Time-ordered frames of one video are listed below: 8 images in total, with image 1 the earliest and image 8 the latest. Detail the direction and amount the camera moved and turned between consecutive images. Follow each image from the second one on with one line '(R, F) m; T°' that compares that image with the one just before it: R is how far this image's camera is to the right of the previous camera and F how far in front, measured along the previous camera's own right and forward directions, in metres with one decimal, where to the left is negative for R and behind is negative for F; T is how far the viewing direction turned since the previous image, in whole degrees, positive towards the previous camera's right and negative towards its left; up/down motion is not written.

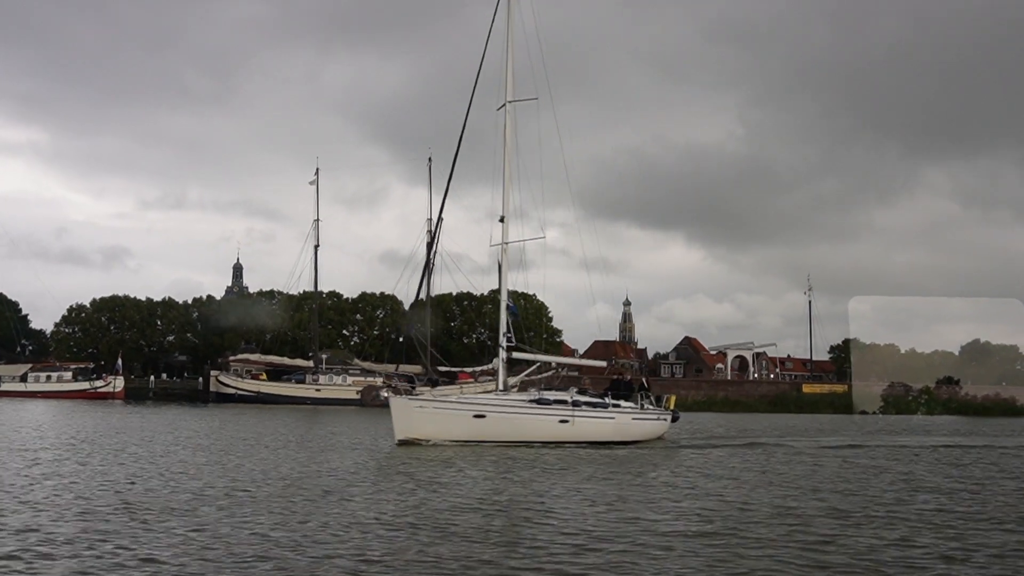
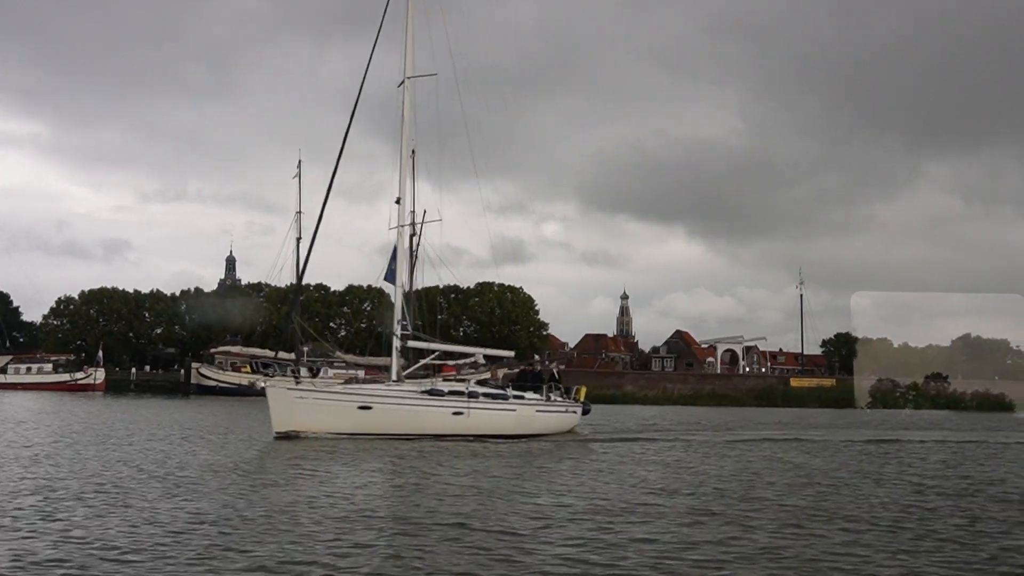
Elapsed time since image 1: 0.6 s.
(+1.4, +0.3) m; 0°
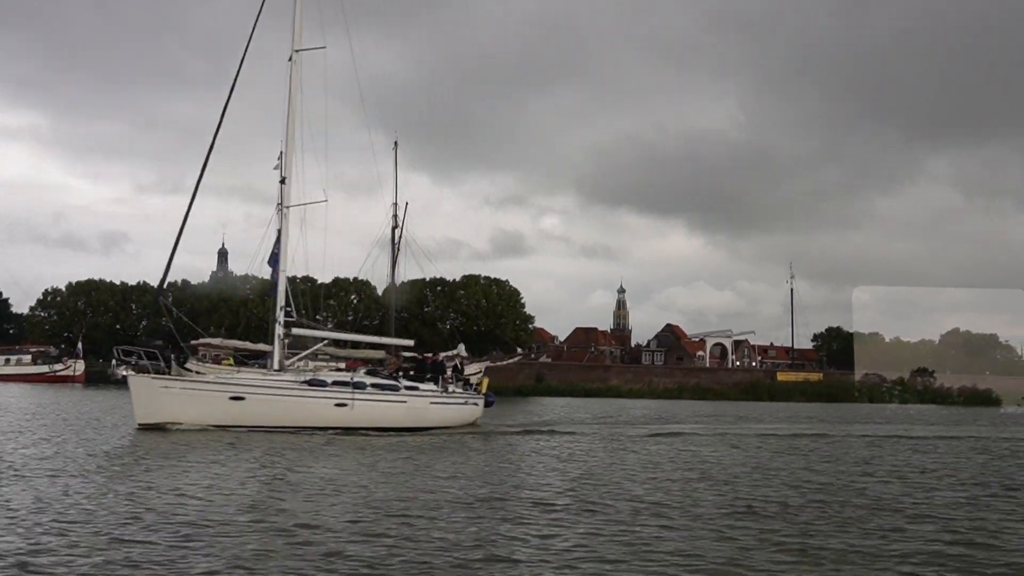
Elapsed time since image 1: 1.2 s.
(+1.5, +0.3) m; 0°
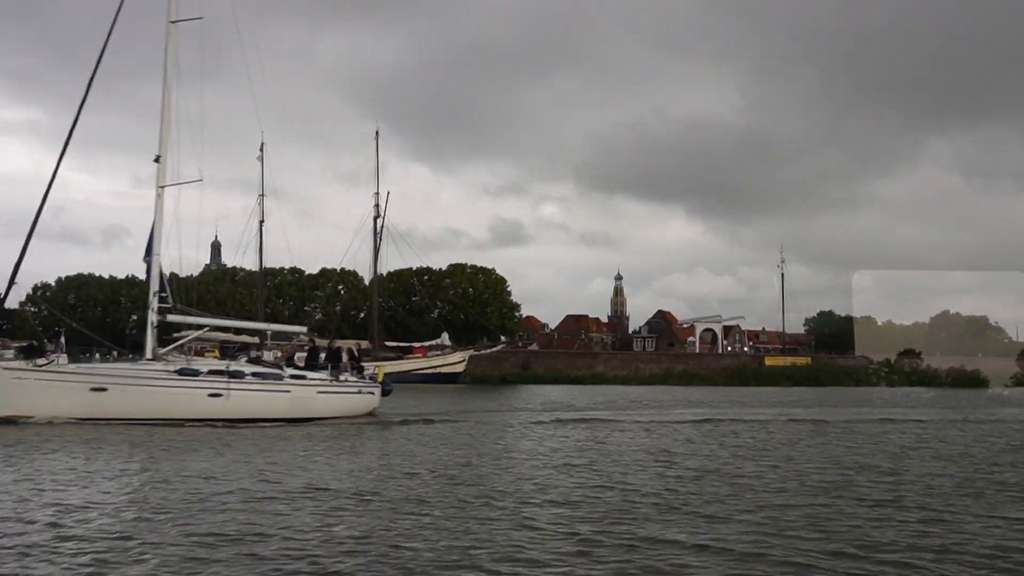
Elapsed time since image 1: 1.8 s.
(+1.5, +0.3) m; 0°
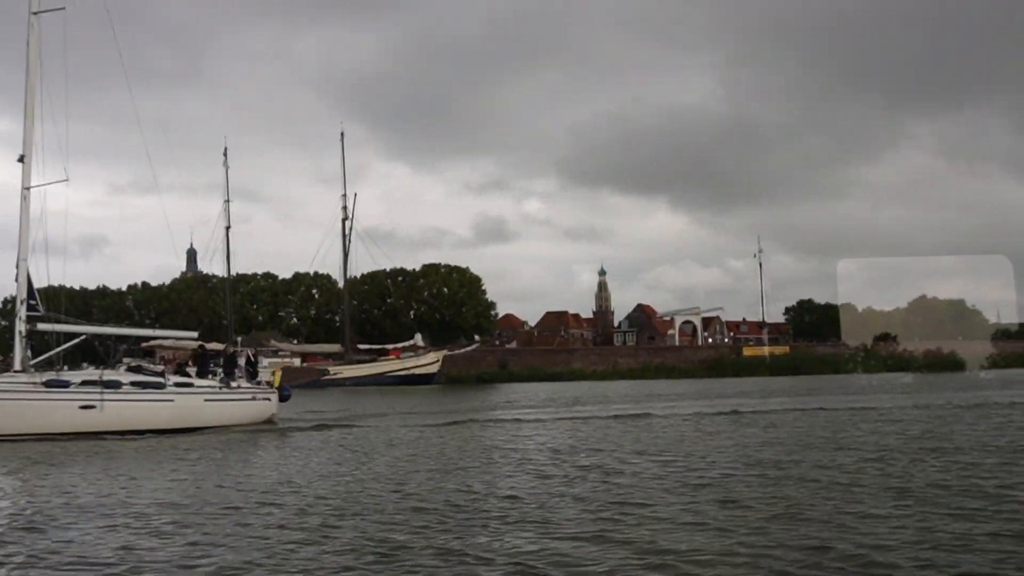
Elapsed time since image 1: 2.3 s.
(+1.2, +0.4) m; +1°
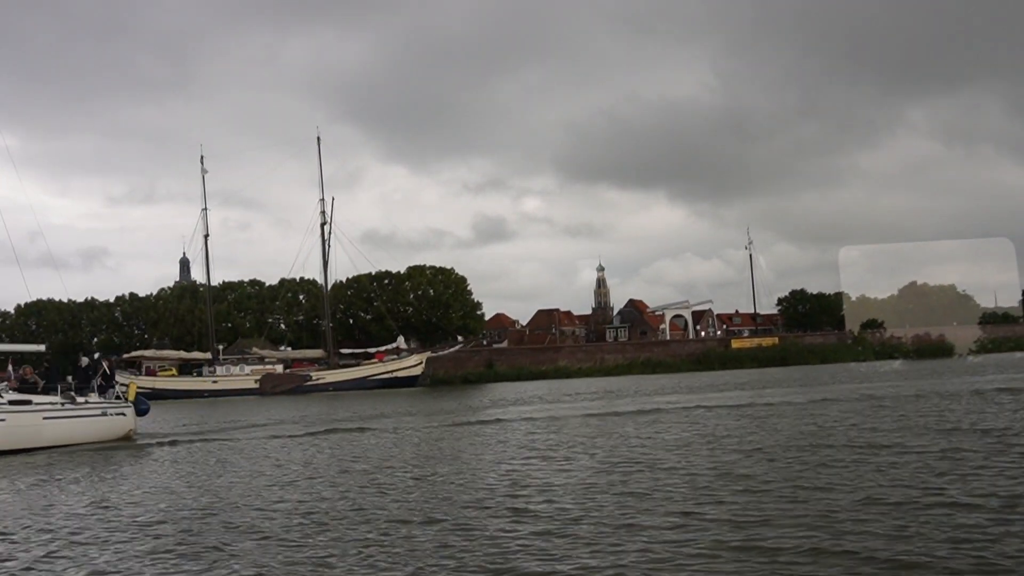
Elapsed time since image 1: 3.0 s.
(+1.7, +0.2) m; 0°
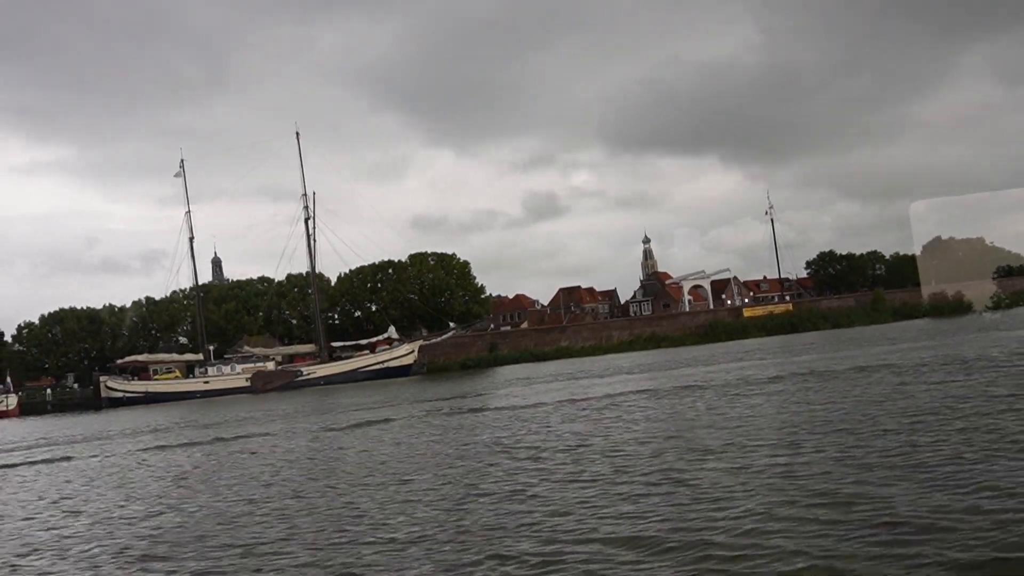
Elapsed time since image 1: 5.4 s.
(+5.7, +1.6) m; -4°
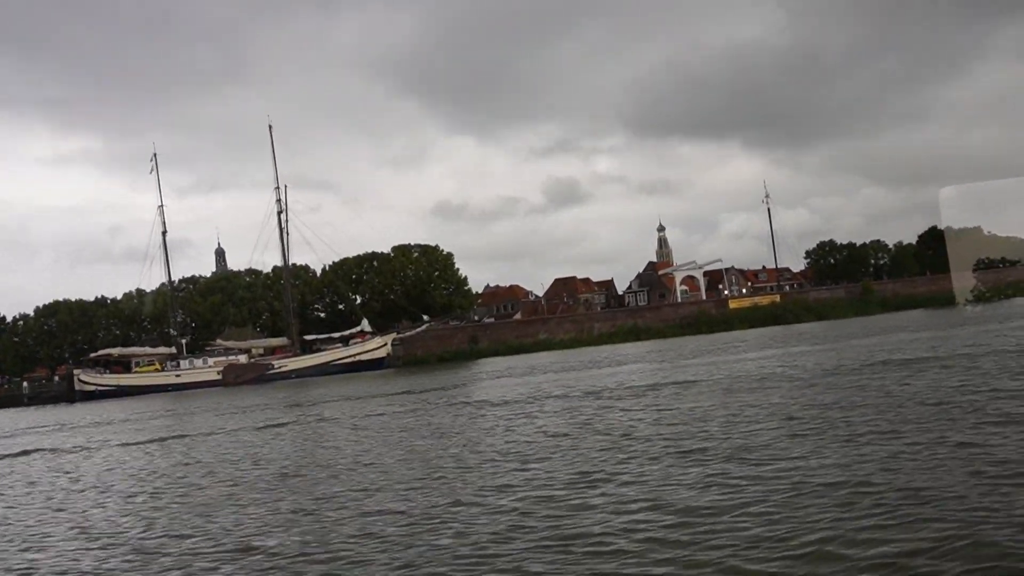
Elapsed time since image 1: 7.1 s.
(+4.0, +0.8) m; -2°
